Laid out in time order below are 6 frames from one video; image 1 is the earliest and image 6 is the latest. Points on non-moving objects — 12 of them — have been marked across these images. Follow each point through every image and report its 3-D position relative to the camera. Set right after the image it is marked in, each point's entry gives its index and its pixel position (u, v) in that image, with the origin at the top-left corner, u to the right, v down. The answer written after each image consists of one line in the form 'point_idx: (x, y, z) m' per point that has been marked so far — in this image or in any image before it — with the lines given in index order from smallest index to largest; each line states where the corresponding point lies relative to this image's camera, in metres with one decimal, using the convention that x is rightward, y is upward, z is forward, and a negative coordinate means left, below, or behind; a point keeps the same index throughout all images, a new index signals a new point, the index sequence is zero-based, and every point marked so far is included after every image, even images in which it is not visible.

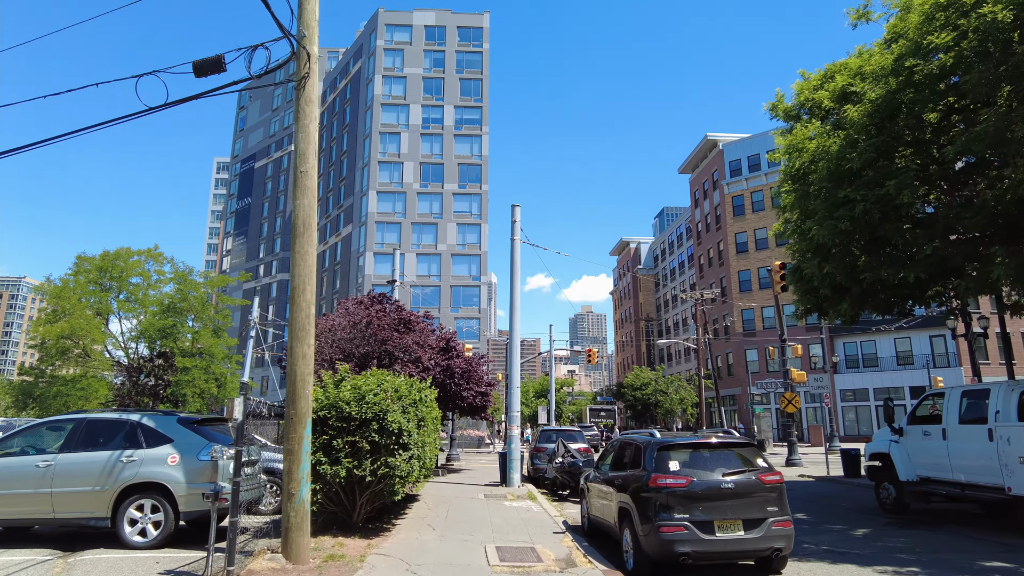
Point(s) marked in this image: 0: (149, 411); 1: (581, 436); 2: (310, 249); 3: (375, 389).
0: (-4.8, -1.6, +8.5) m
1: (+1.9, -4.0, +17.4) m
2: (-2.5, +0.5, +7.9) m
3: (-1.9, -1.4, +9.0) m
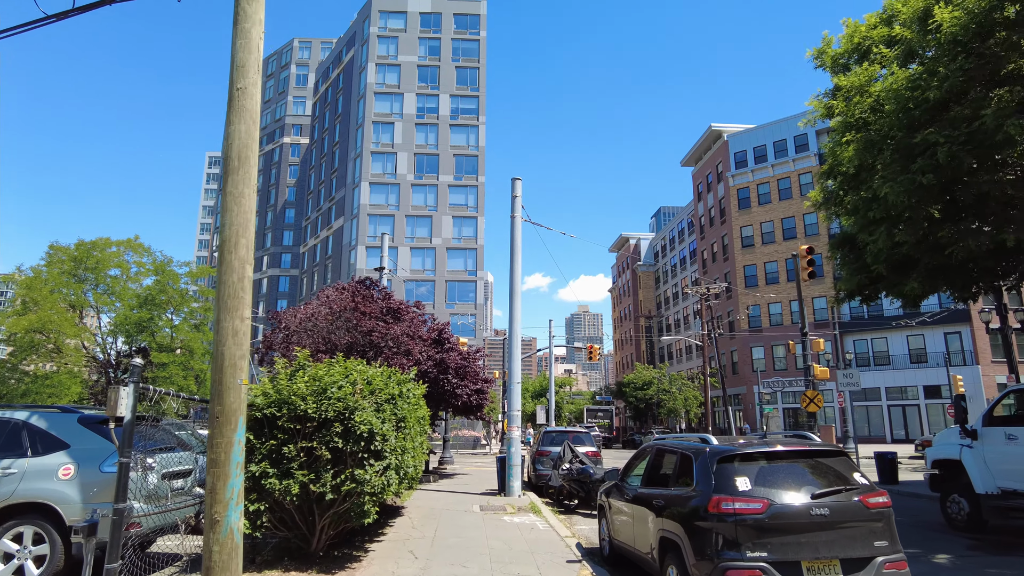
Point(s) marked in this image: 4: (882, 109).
0: (-4.8, -1.2, +6.5) m
1: (+1.9, -3.6, +15.4) m
2: (-2.5, +0.9, +5.9) m
3: (-1.9, -1.0, +7.1) m
4: (+6.0, +2.9, +10.3) m
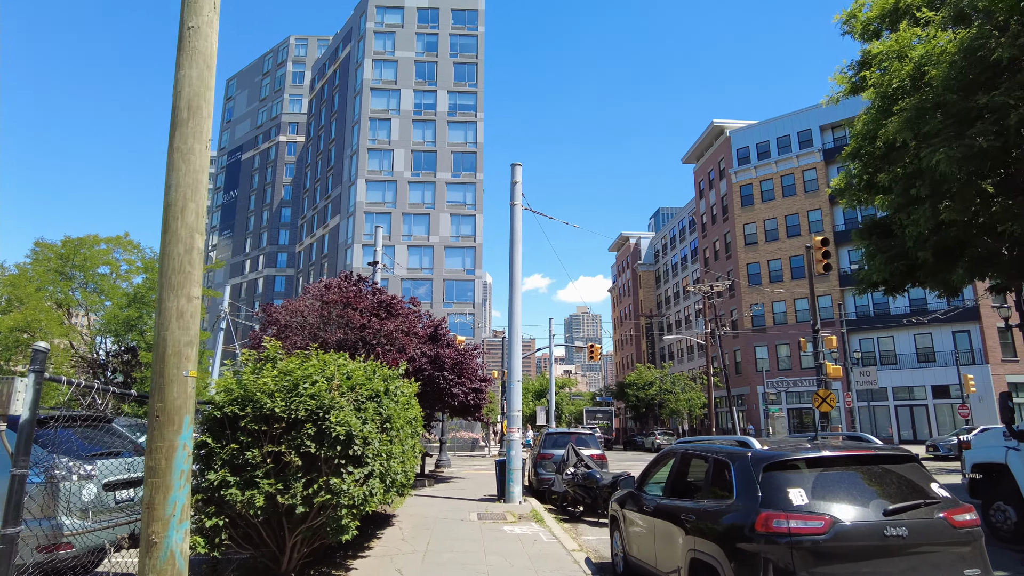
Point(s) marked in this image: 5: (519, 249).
0: (-4.8, -1.0, +5.5) m
1: (+1.9, -3.4, +14.5) m
2: (-2.4, +1.1, +5.0) m
3: (-1.9, -0.8, +6.1) m
4: (+6.0, +3.1, +9.4) m
5: (+0.1, +0.8, +13.5) m
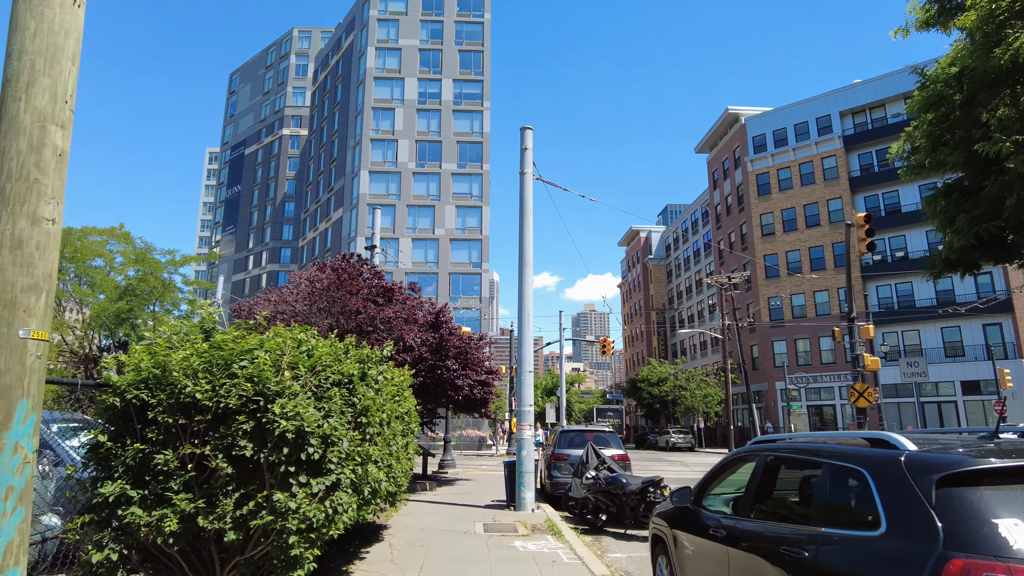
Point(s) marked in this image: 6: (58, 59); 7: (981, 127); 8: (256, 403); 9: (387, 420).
0: (-4.6, -0.6, +3.9) m
1: (+2.1, -3.0, +12.8) m
2: (-2.3, +1.5, +3.3) m
3: (-1.7, -0.4, +4.5) m
4: (+6.1, +3.5, +7.6) m
5: (+0.3, +1.2, +11.9) m
6: (-2.3, +1.2, +3.2) m
7: (+6.0, +2.1, +8.4) m
8: (-1.7, -0.7, +4.2) m
9: (-1.2, -1.3, +6.4) m
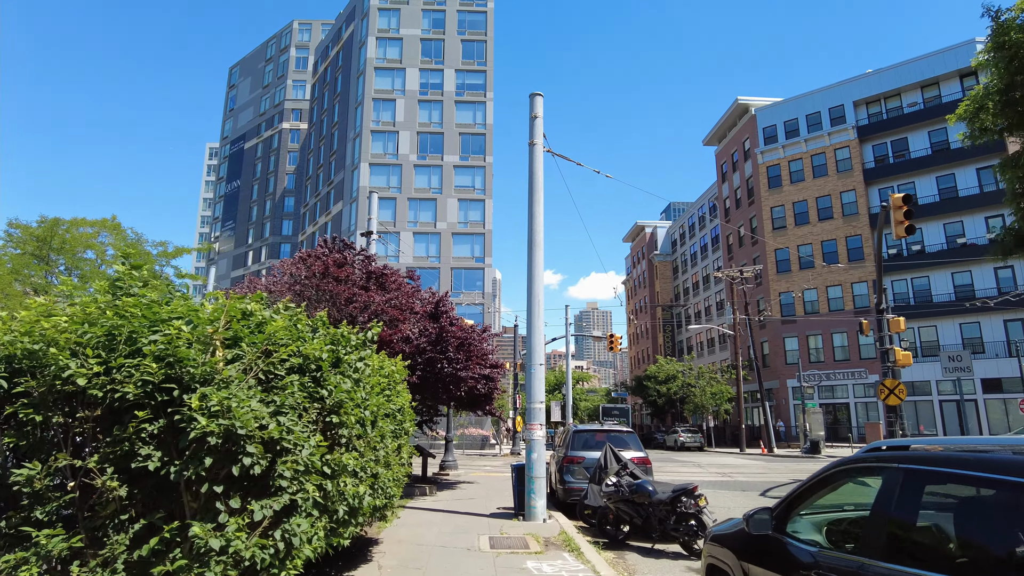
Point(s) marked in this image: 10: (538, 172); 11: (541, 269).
0: (-4.5, -0.3, +2.6) m
1: (+2.2, -2.7, +11.5) m
2: (-2.2, +1.8, +2.0) m
3: (-1.6, -0.1, +3.2) m
4: (+6.3, +3.8, +6.3) m
5: (+0.4, +1.5, +10.6) m
6: (-2.2, +1.4, +1.9) m
7: (+6.1, +2.4, +7.0) m
8: (-1.5, -0.5, +2.9) m
9: (-1.1, -1.0, +5.1) m
10: (+0.5, +2.0, +11.3) m
11: (+0.5, +0.4, +11.0) m
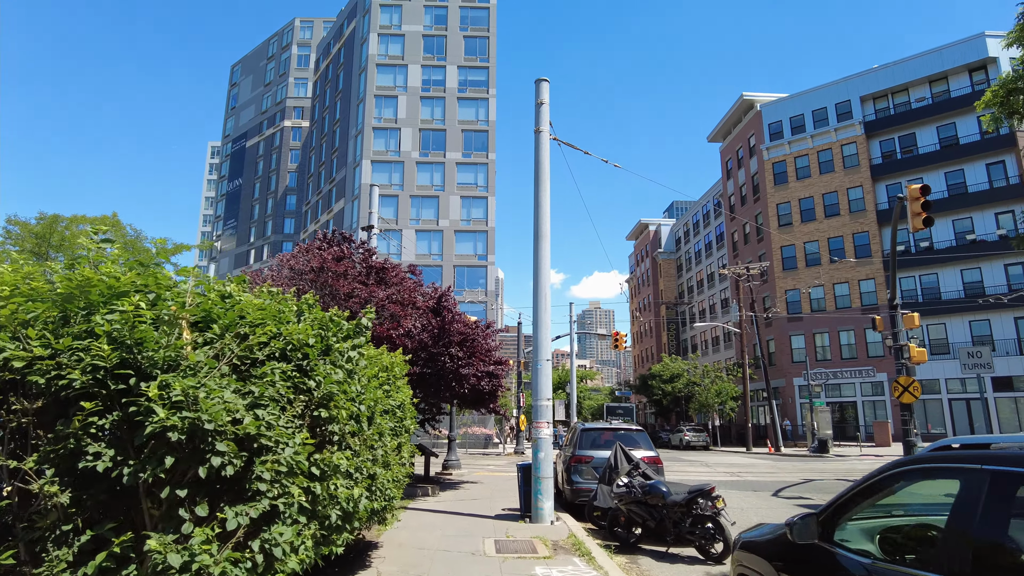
0: (-4.5, -0.2, +2.2) m
1: (+2.3, -2.6, +11.0) m
2: (-2.2, +1.9, +1.6) m
3: (-1.6, 0.0, +2.7) m
4: (+6.4, +3.9, +5.8) m
5: (+0.5, +1.7, +10.1) m
6: (-2.1, +1.6, +1.5) m
7: (+6.2, +2.5, +6.6) m
8: (-1.5, -0.4, +2.5) m
9: (-1.1, -0.9, +4.6) m
10: (+0.5, +2.1, +10.8) m
11: (+0.6, +0.5, +10.5) m
